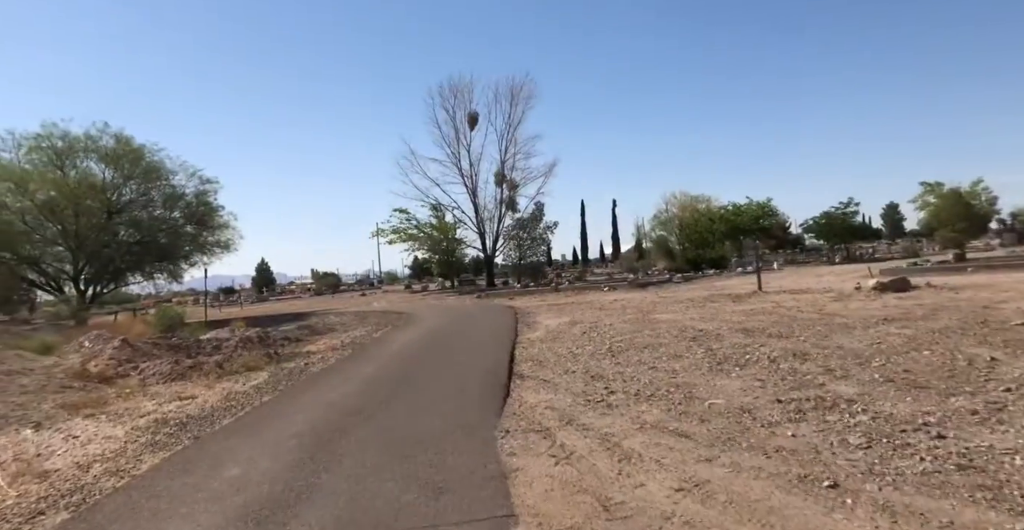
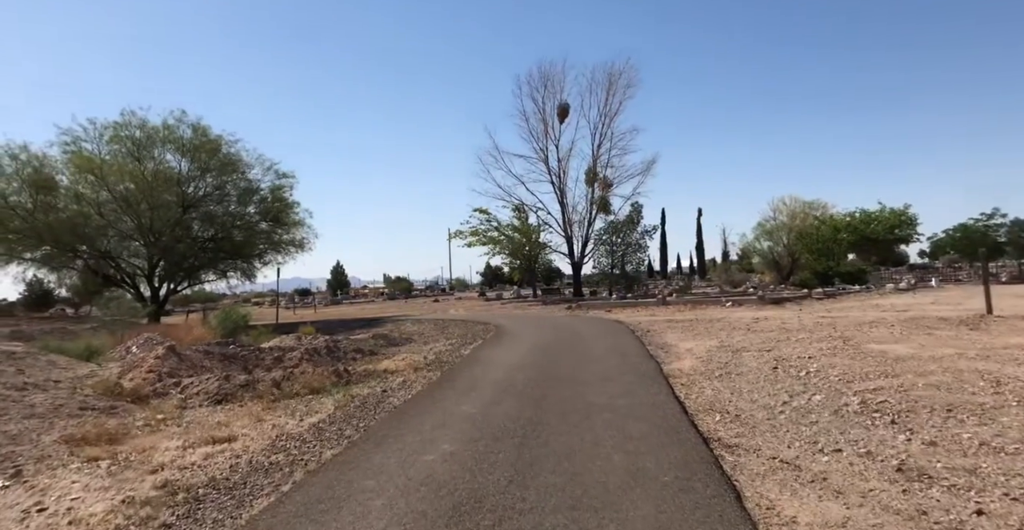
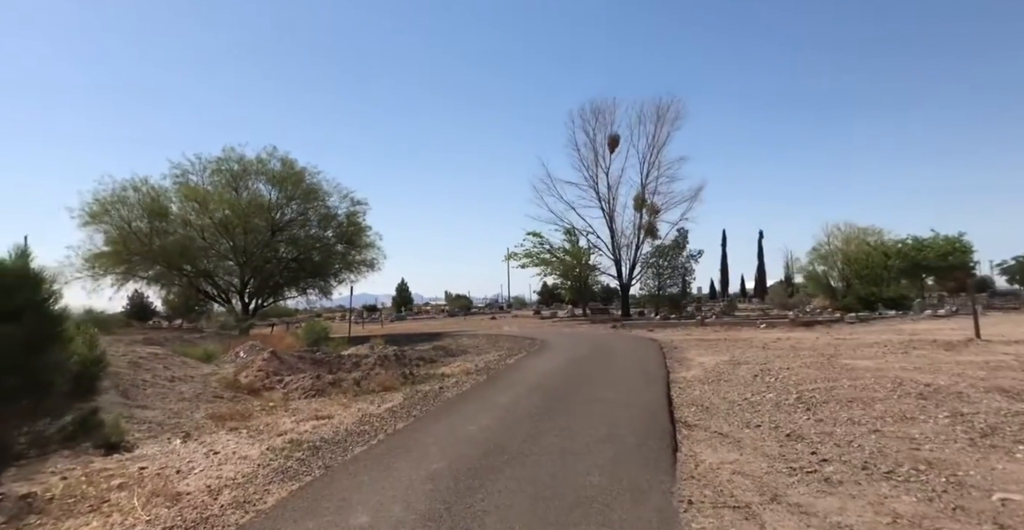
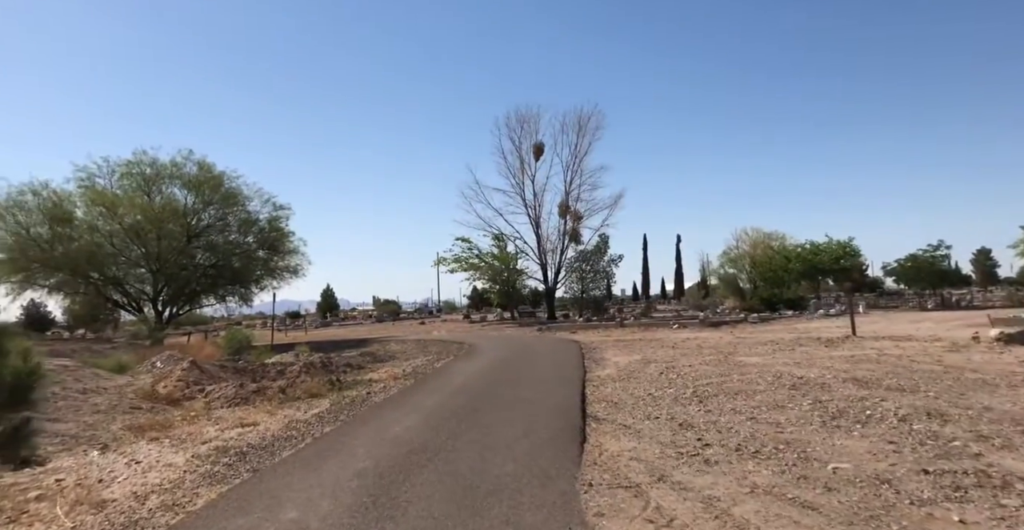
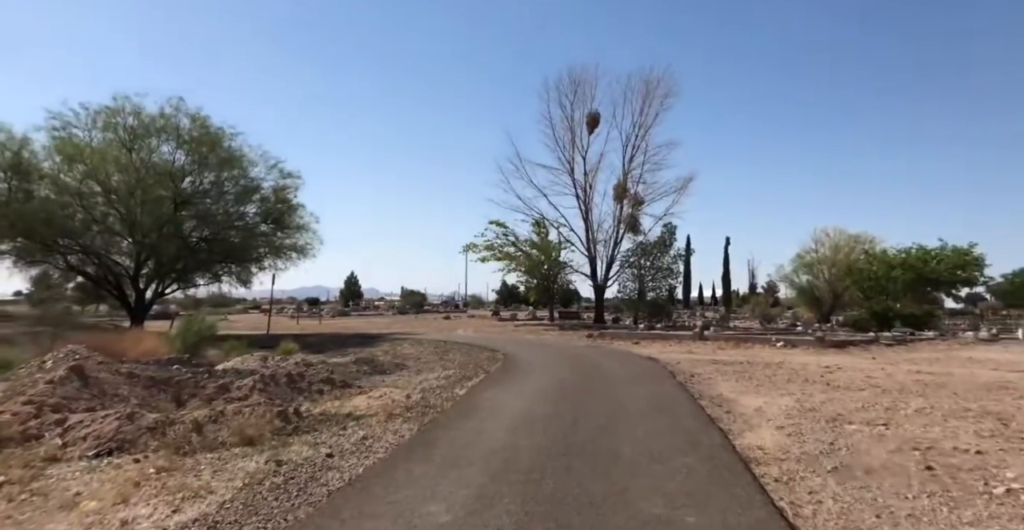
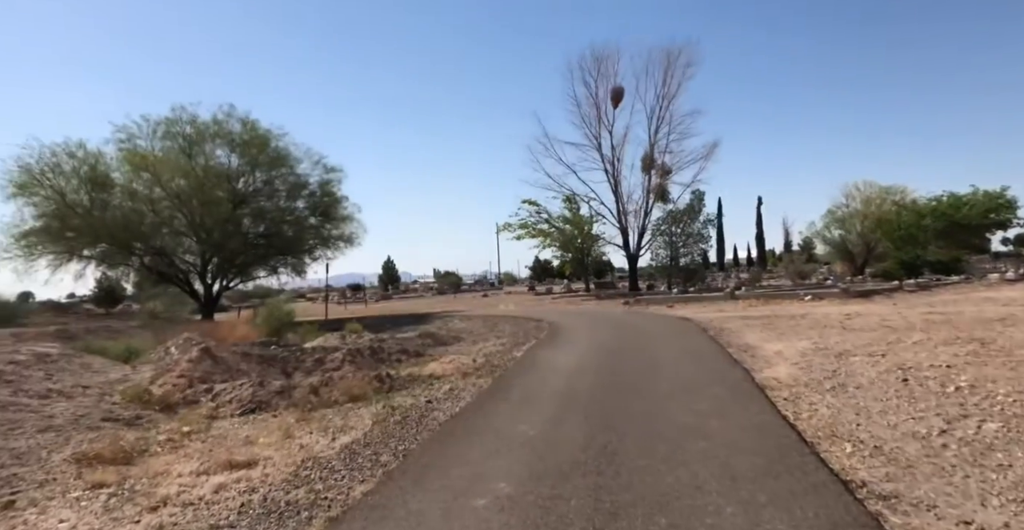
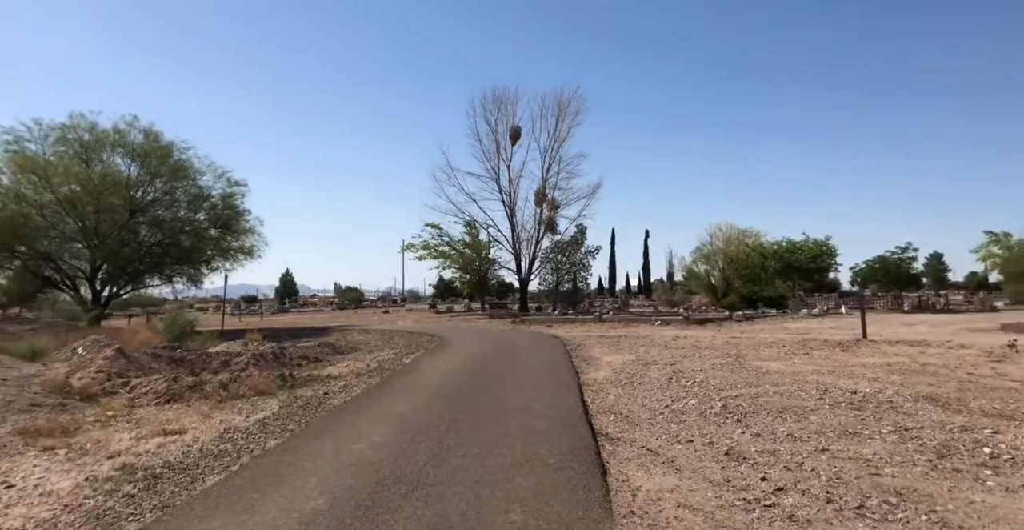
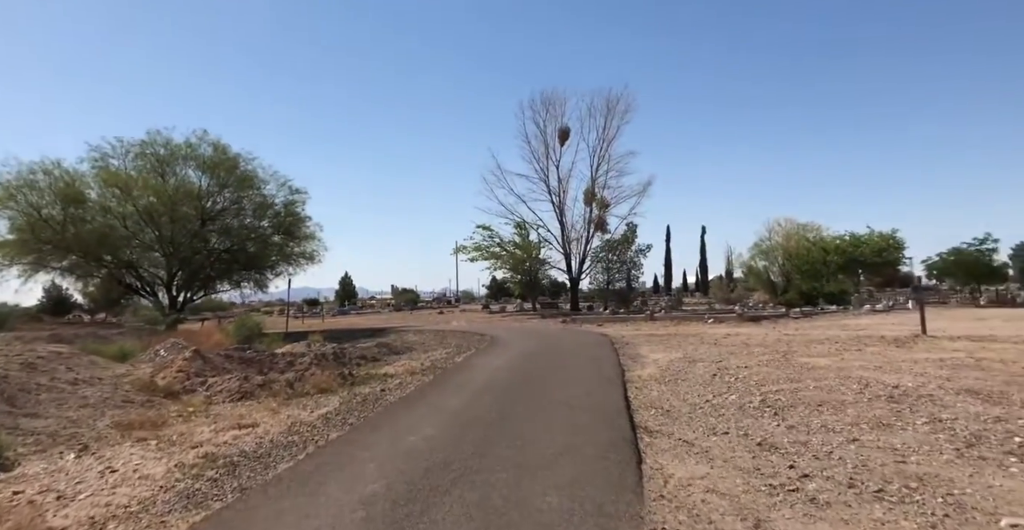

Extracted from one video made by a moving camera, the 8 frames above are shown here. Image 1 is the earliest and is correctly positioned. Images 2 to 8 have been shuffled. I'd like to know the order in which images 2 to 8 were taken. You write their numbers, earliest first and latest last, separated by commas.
4, 3, 8, 7, 2, 6, 5
